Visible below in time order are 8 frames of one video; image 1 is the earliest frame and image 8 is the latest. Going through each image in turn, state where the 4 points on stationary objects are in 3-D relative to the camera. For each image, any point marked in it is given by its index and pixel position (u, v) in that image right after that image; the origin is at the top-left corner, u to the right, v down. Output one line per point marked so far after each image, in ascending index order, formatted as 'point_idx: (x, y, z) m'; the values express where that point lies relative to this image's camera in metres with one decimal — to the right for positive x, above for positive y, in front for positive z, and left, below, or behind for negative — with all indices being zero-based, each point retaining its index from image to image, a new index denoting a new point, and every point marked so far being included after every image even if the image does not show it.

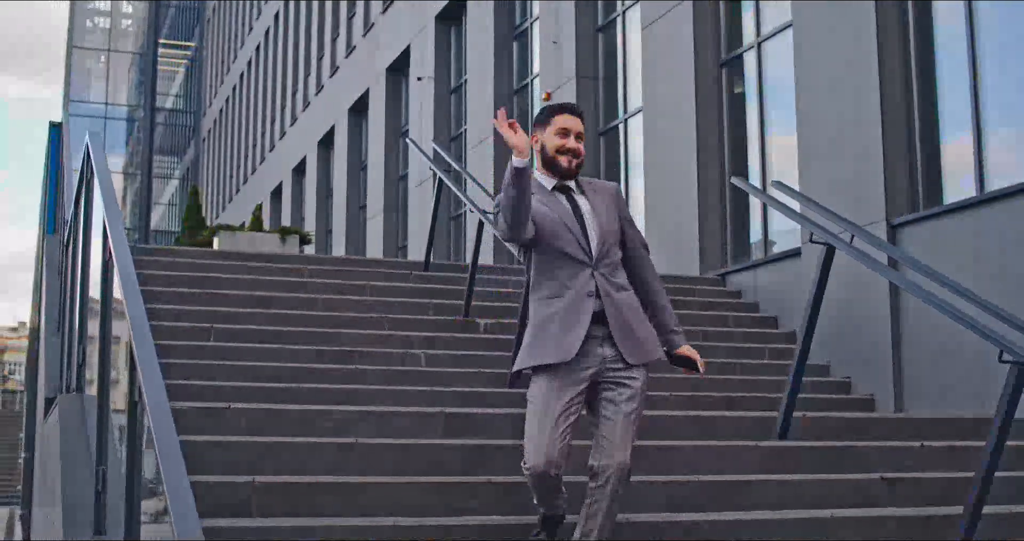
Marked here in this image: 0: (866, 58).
0: (+2.7, +1.6, +9.0) m
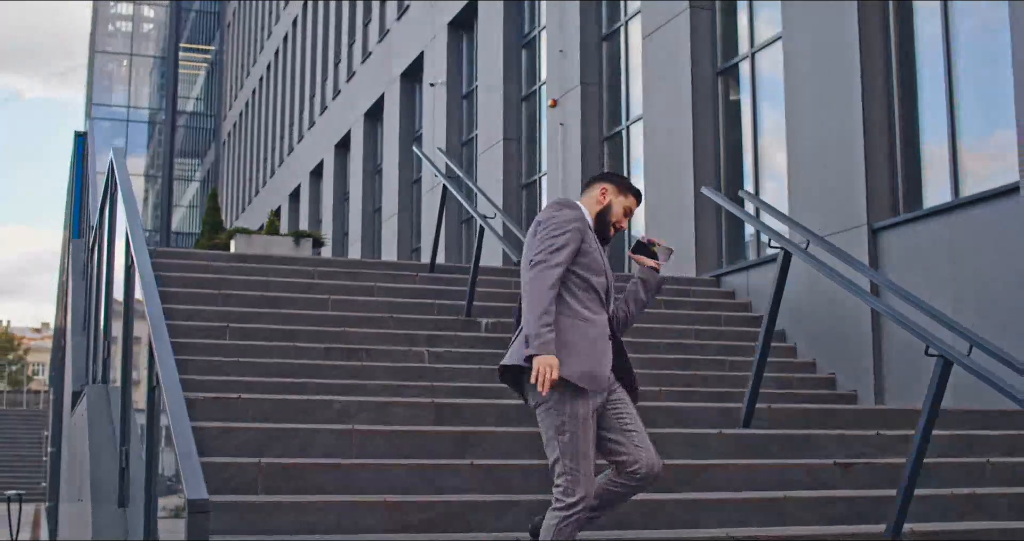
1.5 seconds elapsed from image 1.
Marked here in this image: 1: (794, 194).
0: (+2.7, +1.6, +9.4) m
1: (+2.4, +0.7, +10.1) m
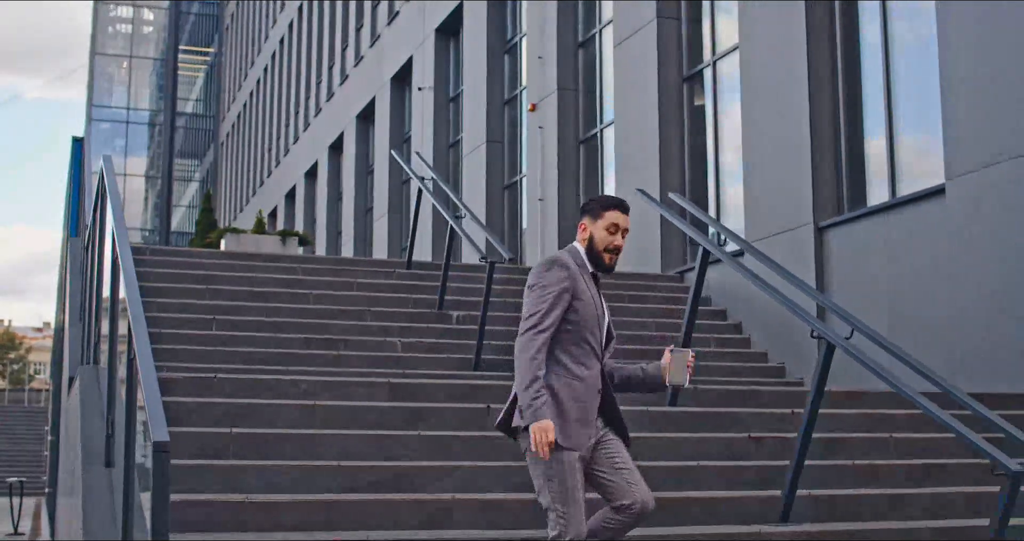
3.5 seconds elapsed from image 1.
0: (+2.5, +1.6, +10.1) m
1: (+2.2, +0.7, +10.7) m
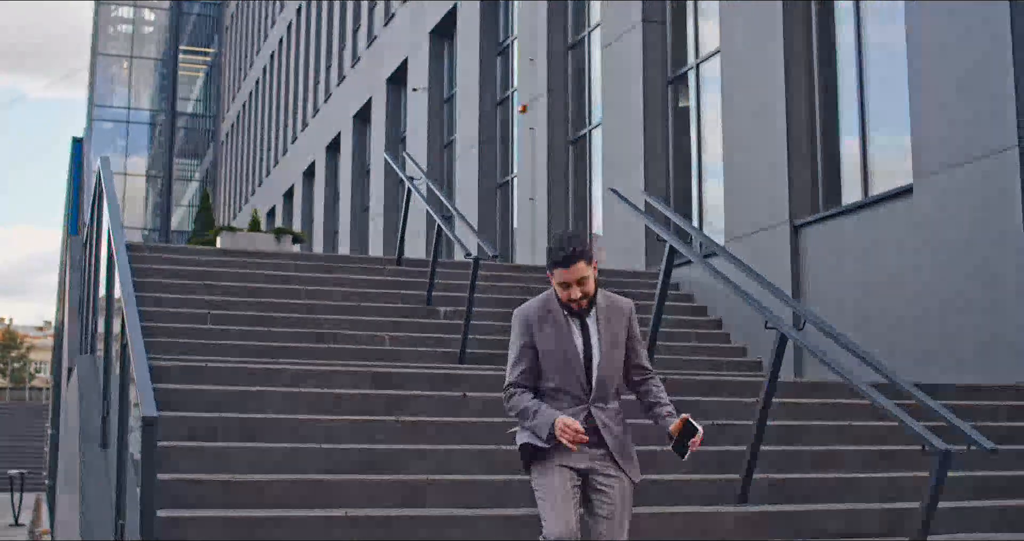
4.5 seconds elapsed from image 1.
0: (+2.3, +1.7, +10.4) m
1: (+2.0, +0.7, +11.0) m
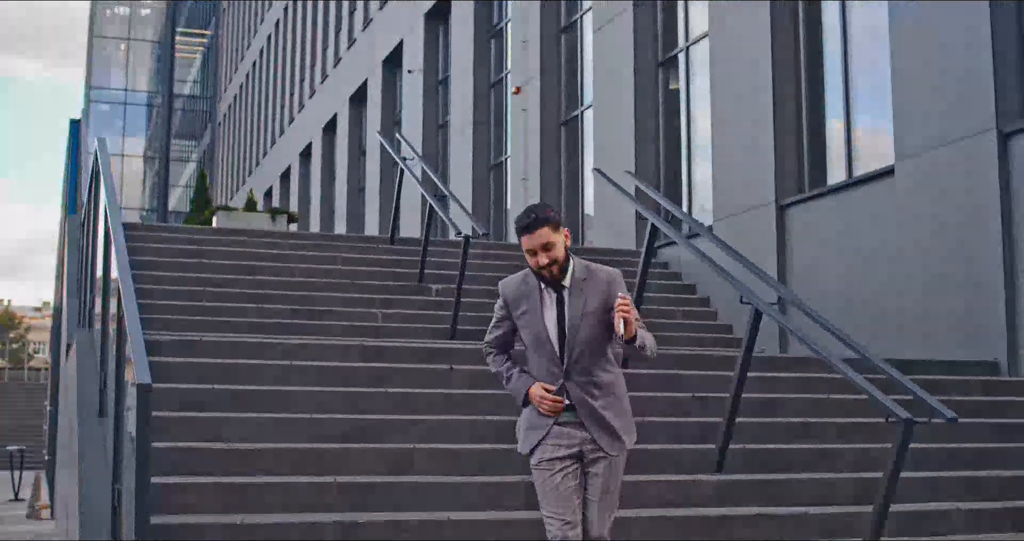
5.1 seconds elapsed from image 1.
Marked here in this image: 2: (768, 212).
0: (+2.3, +1.9, +10.5) m
1: (+2.0, +0.9, +11.2) m
2: (+2.2, +0.5, +10.3) m
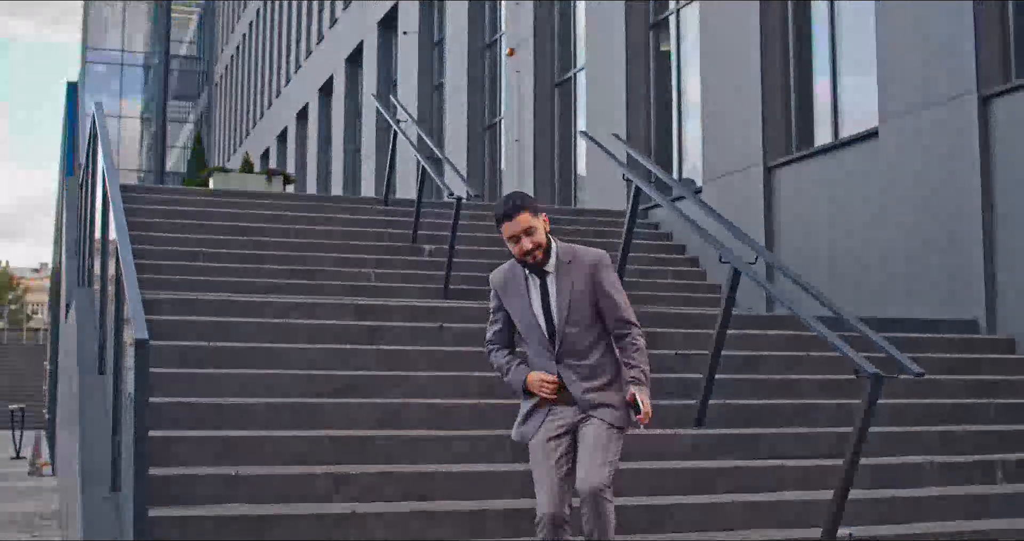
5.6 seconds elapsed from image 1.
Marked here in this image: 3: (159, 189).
0: (+2.2, +2.2, +10.6) m
1: (+1.9, +1.3, +11.4) m
2: (+2.2, +0.9, +10.5) m
3: (-3.4, +0.8, +11.2) m
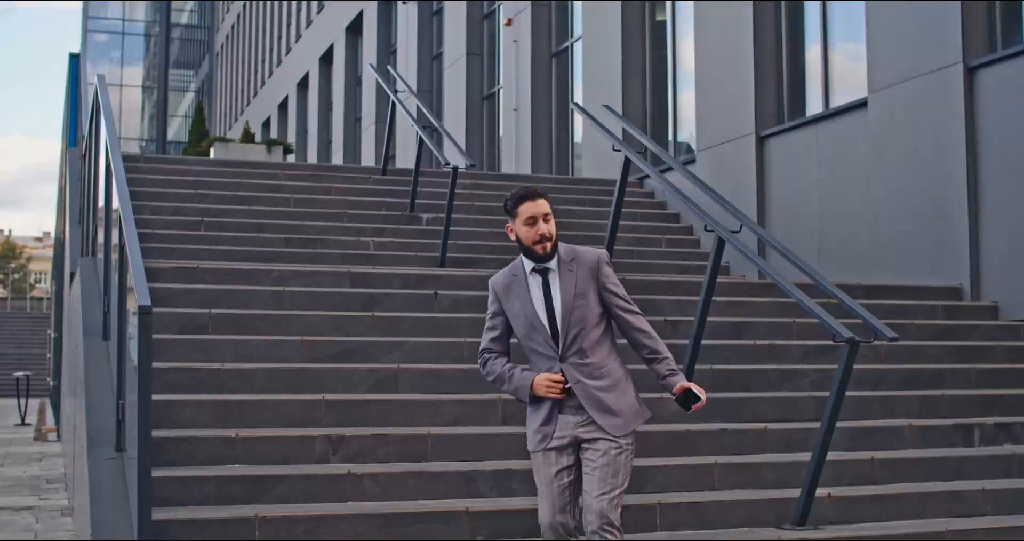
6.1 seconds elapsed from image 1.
0: (+2.1, +2.5, +10.7) m
1: (+1.9, +1.6, +11.5) m
2: (+2.1, +1.2, +10.6) m
3: (-3.4, +1.1, +11.4) m
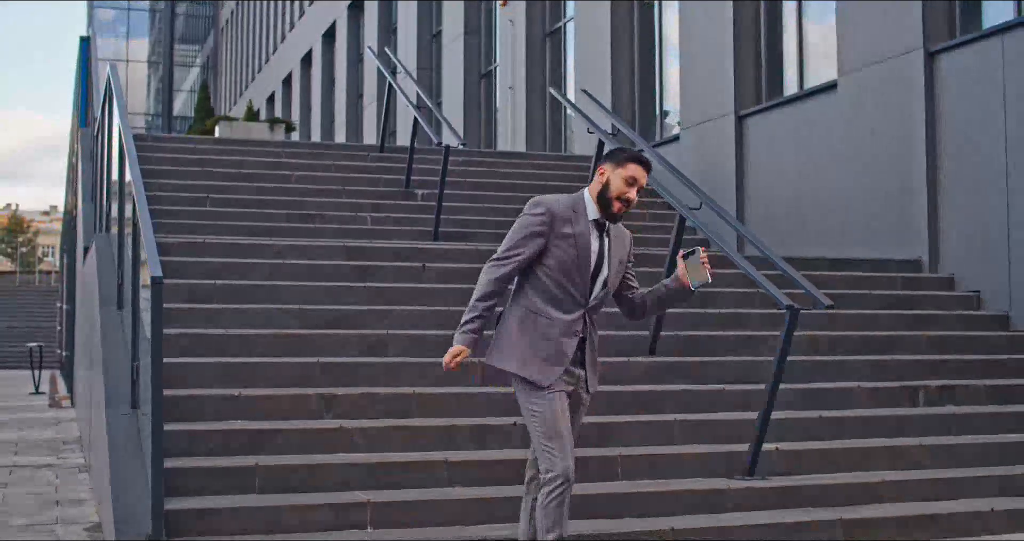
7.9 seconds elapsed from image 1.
0: (+2.0, +2.8, +11.2) m
1: (+1.8, +1.9, +12.0) m
2: (+2.0, +1.4, +11.1) m
3: (-3.5, +1.3, +11.9) m
